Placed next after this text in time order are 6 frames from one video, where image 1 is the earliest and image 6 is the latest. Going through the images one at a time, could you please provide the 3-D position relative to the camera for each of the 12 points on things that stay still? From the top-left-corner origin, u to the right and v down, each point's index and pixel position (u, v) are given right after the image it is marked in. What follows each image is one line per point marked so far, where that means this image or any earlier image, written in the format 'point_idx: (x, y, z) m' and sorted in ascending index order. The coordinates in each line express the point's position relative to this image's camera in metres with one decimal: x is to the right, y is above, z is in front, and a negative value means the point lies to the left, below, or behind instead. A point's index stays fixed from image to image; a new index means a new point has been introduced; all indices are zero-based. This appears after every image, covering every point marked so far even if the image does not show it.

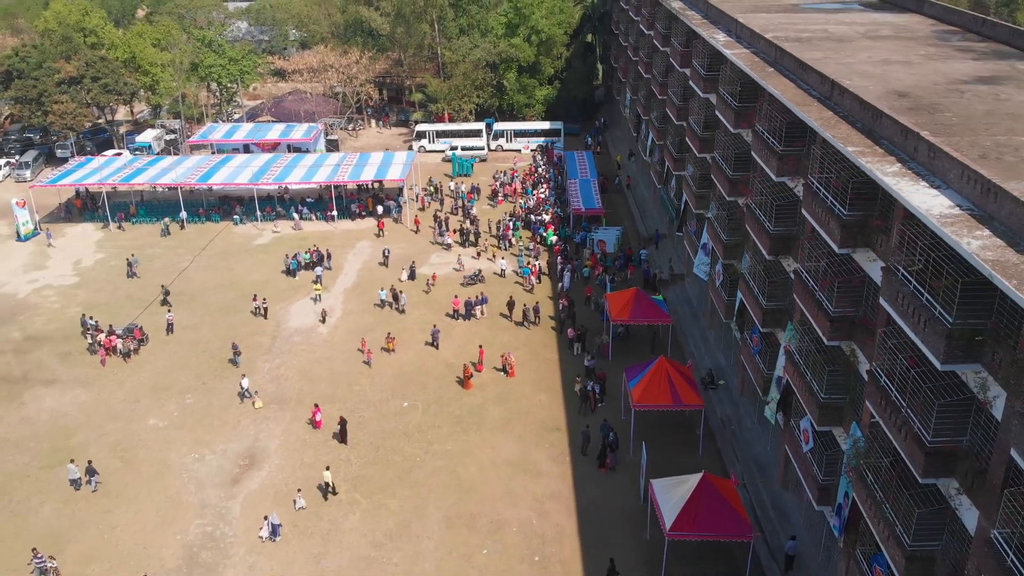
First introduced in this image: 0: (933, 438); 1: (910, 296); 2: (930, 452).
0: (+6.6, -2.4, +15.2) m
1: (+6.5, -0.1, +15.8) m
2: (+6.6, -2.6, +15.2) m
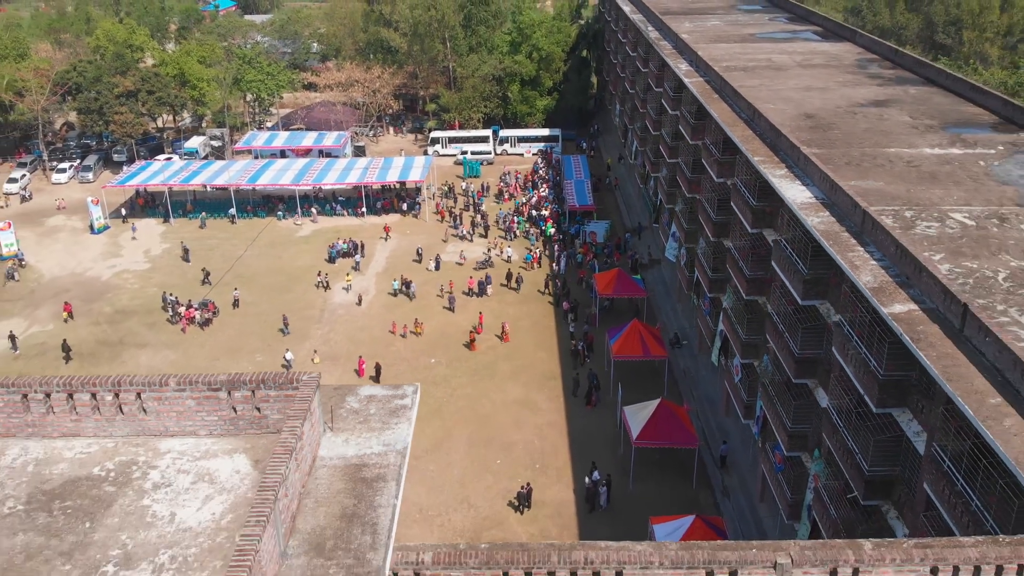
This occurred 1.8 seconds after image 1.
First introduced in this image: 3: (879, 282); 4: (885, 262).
0: (+6.8, -1.5, +23.0) m
1: (+6.7, +0.8, +23.6) m
2: (+6.8, -1.7, +23.1) m
3: (+6.9, +0.1, +18.4) m
4: (+7.5, +0.5, +19.4) m
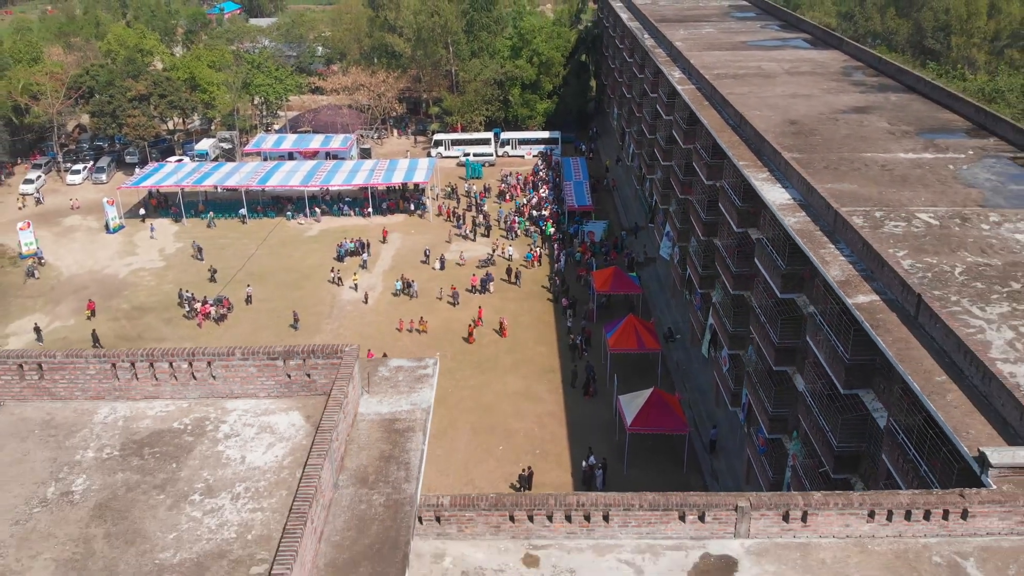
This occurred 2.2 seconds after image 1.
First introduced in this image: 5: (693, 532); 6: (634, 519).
0: (+6.9, -1.3, +25.0) m
1: (+6.8, +0.9, +25.6) m
2: (+6.8, -1.6, +25.0) m
3: (+7.0, +0.3, +20.4) m
4: (+7.5, +0.7, +21.4) m
5: (+2.3, -3.1, +12.7) m
6: (+1.6, -2.9, +12.5) m
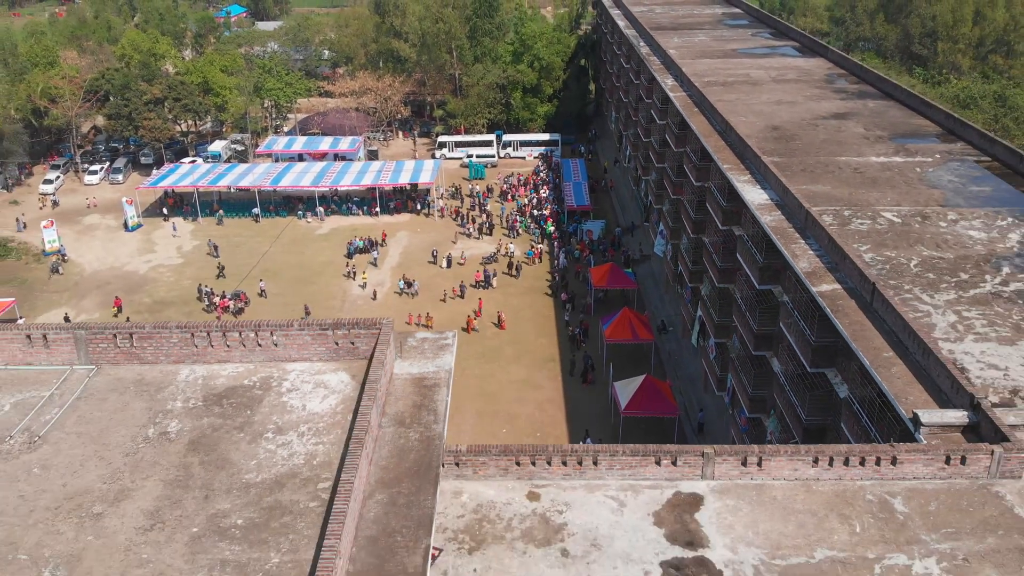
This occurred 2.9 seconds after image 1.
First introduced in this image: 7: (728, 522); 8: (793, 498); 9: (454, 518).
0: (+7.0, -1.1, +27.5) m
1: (+6.9, +1.1, +28.1) m
2: (+6.9, -1.4, +27.6) m
3: (+7.1, +0.5, +22.9) m
4: (+7.6, +0.9, +23.9) m
5: (+2.4, -2.9, +15.2) m
6: (+1.7, -2.7, +15.1) m
7: (+3.1, -3.4, +14.2) m
8: (+4.2, -3.2, +14.7) m
9: (-0.9, -3.4, +14.6) m
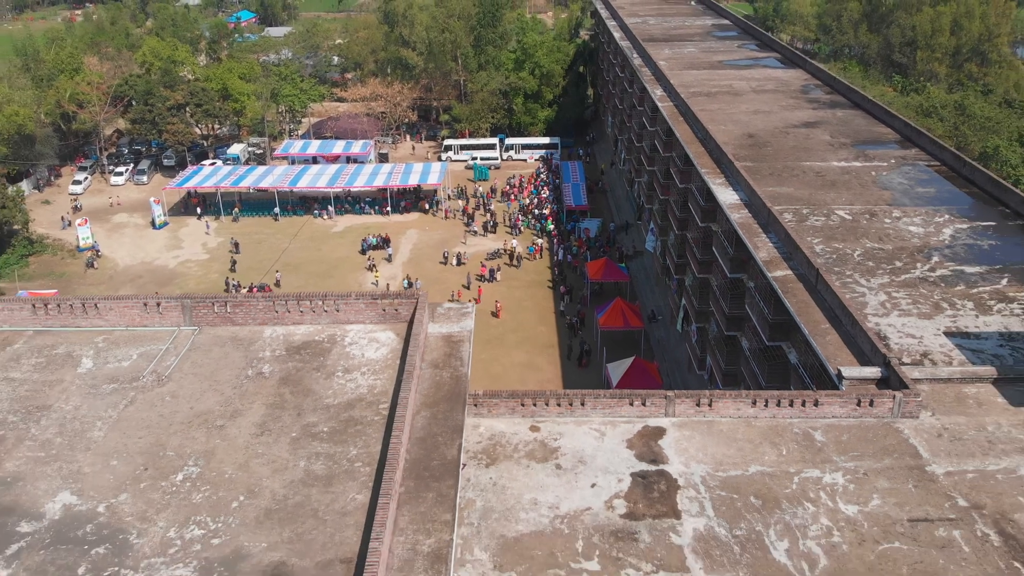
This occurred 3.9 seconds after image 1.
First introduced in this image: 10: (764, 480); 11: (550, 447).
0: (+7.1, -0.7, +31.7) m
1: (+7.0, +1.5, +32.3) m
2: (+7.1, -1.0, +31.8) m
3: (+7.2, +0.9, +27.1) m
4: (+7.8, +1.3, +28.2) m
5: (+2.6, -2.5, +19.4) m
6: (+1.8, -2.3, +19.3) m
7: (+3.3, -3.0, +18.4) m
8: (+4.4, -2.8, +19.0) m
9: (-0.7, -3.0, +18.8) m
10: (+4.5, -3.4, +17.4) m
11: (+0.7, -3.0, +18.5) m
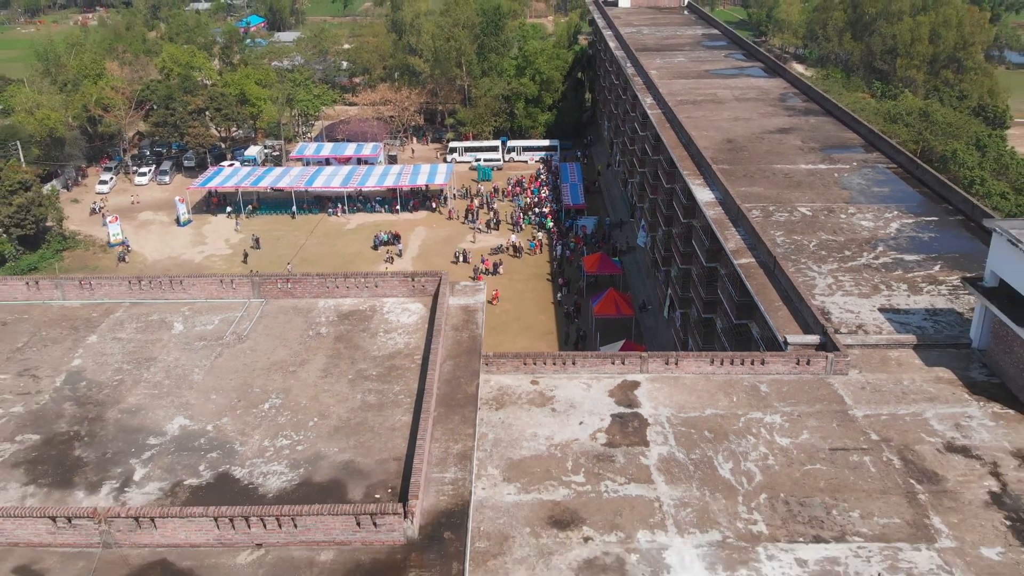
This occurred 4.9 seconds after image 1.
0: (+7.2, -0.3, +36.2) m
1: (+7.1, +2.0, +36.8) m
2: (+7.2, -0.5, +36.3) m
3: (+7.3, +1.3, +31.6) m
4: (+7.9, +1.8, +32.6) m
5: (+2.7, -2.0, +23.9) m
6: (+1.9, -1.8, +23.8) m
7: (+3.4, -2.5, +22.8) m
8: (+4.5, -2.3, +23.4) m
9: (-0.6, -2.5, +23.3) m
10: (+4.6, -3.0, +21.9) m
11: (+0.8, -2.6, +23.0) m
